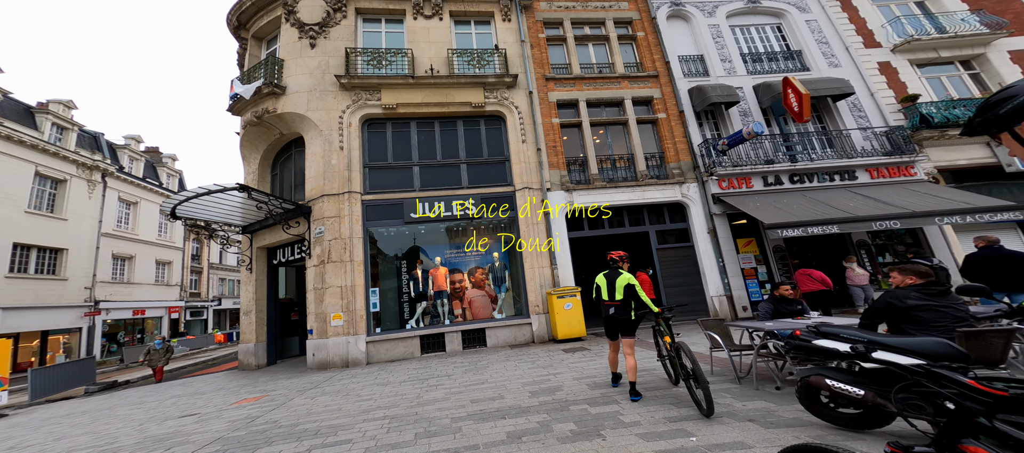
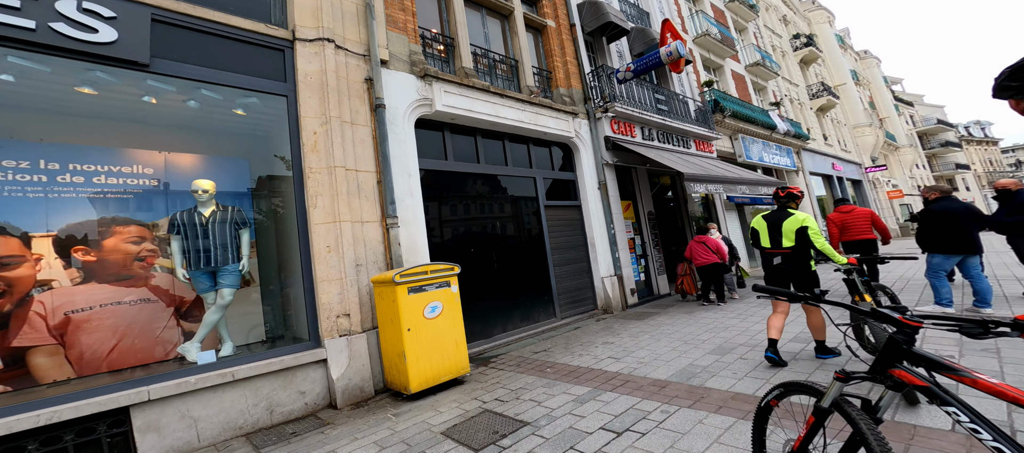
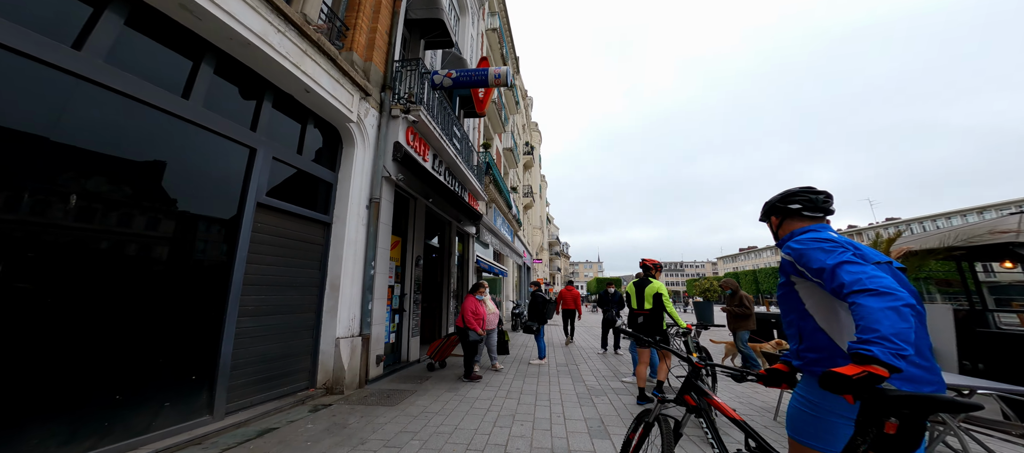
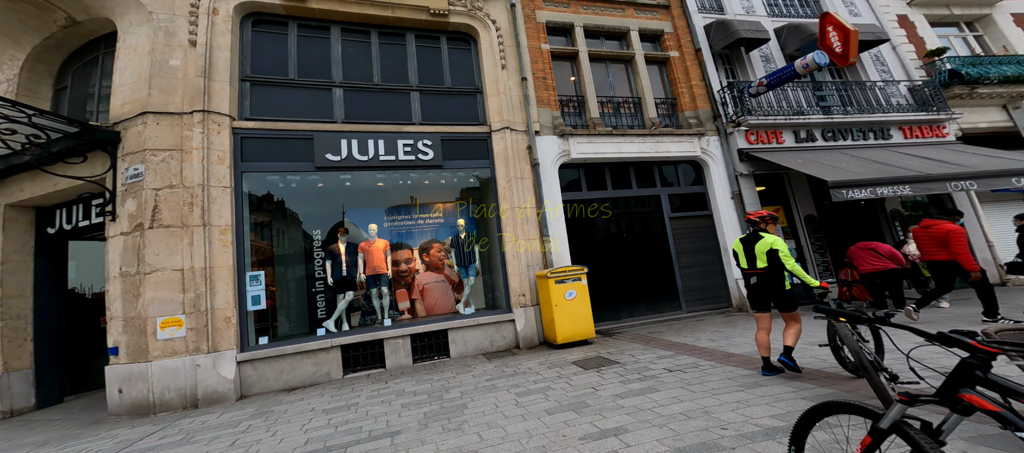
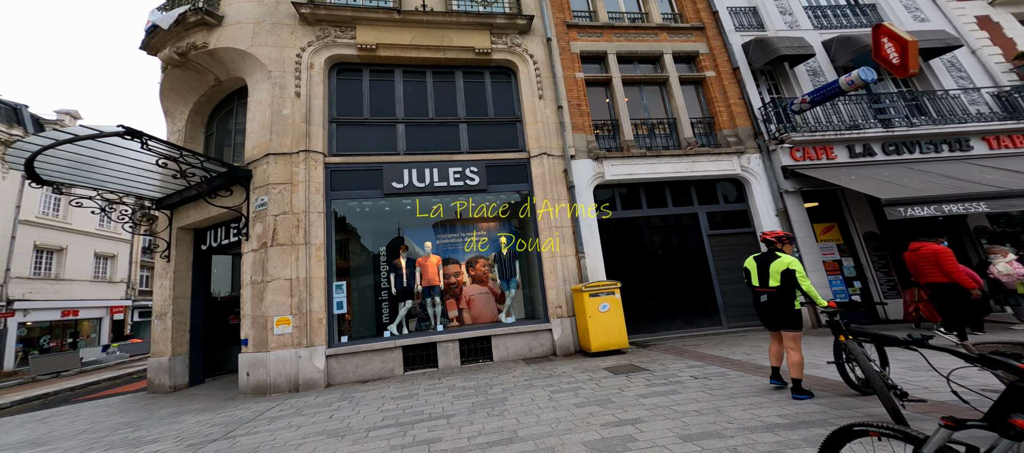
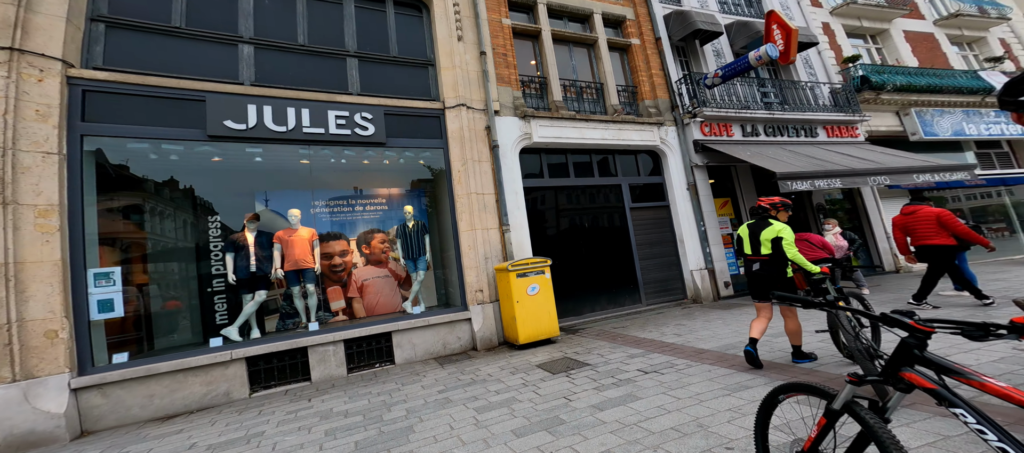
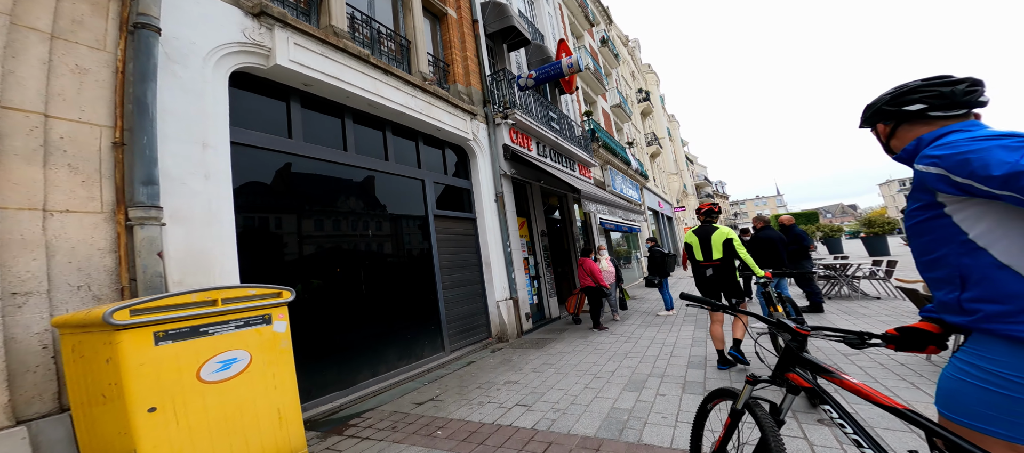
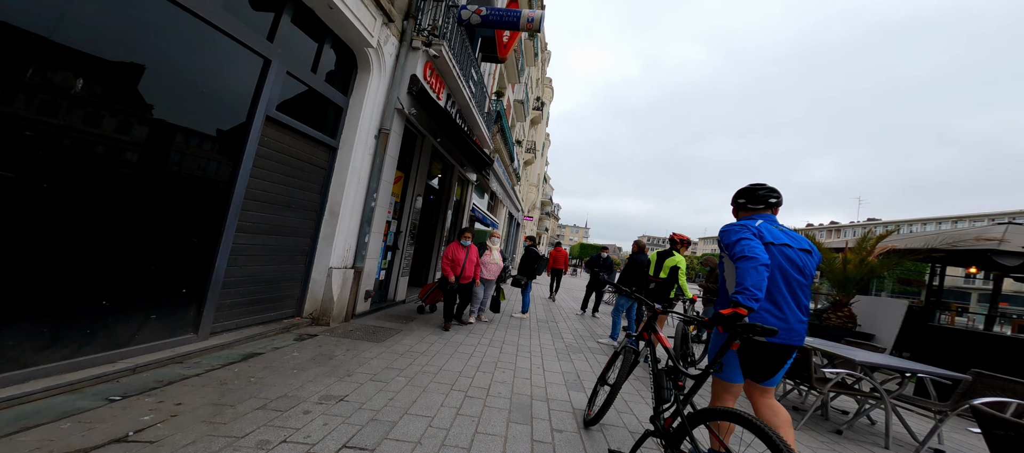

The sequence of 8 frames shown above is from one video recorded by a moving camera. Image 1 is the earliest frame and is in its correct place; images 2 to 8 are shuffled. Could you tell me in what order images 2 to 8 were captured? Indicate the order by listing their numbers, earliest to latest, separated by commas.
5, 4, 6, 2, 7, 3, 8
